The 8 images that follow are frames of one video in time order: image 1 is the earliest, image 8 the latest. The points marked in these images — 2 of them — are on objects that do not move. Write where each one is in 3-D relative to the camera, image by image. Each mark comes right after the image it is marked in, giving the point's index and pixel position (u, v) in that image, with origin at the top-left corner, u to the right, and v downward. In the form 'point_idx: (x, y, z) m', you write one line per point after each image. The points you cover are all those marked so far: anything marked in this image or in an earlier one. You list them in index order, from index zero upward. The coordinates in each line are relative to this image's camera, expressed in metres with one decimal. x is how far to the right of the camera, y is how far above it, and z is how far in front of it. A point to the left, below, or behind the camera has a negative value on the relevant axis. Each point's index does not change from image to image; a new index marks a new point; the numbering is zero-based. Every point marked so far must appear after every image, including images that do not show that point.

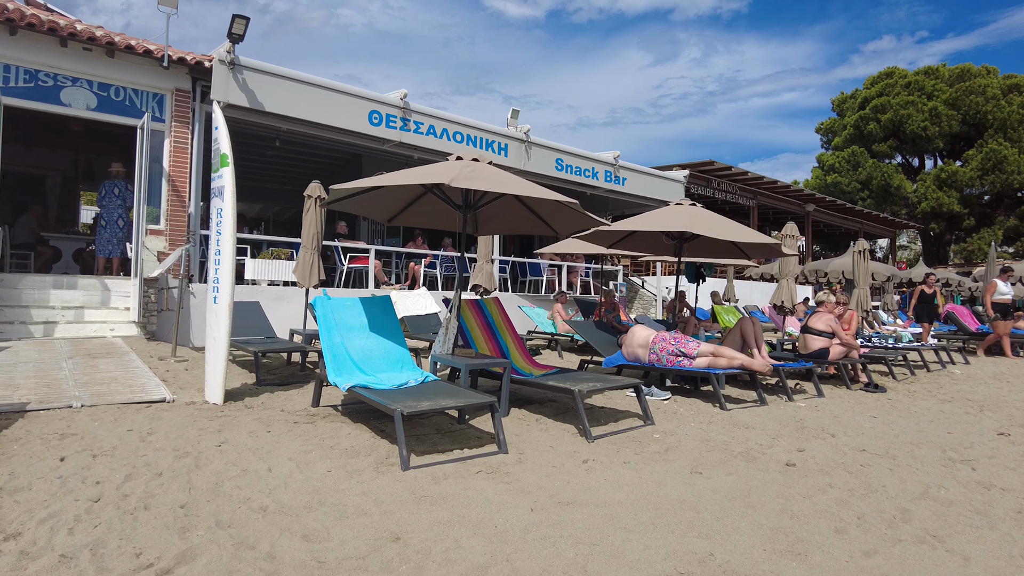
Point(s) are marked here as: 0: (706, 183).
0: (+5.5, +2.9, +18.7) m
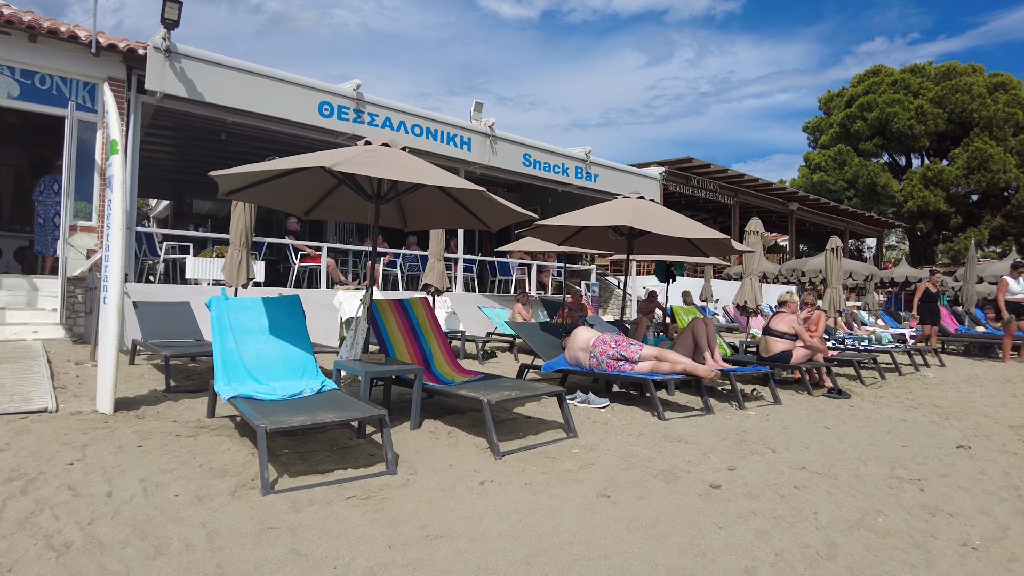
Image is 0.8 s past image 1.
0: (+4.8, +2.9, +18.3) m
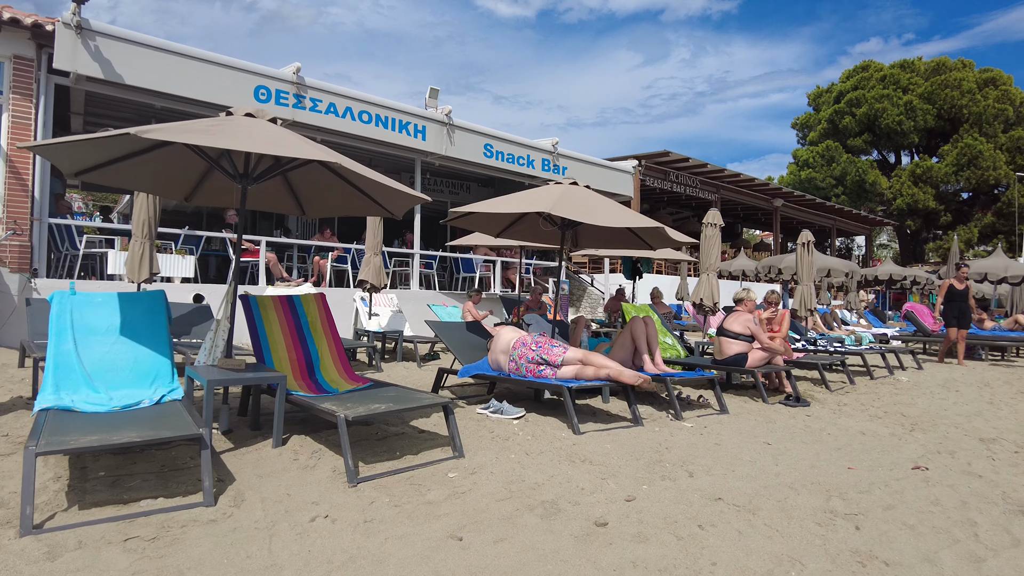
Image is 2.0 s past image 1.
0: (+4.0, +3.0, +17.7) m
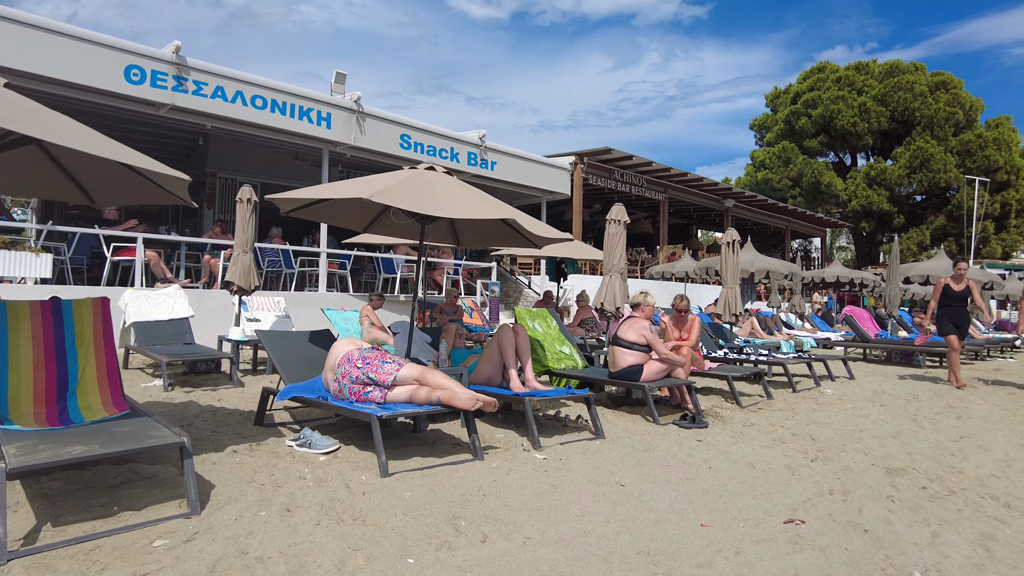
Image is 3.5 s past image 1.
0: (+2.5, +2.9, +17.0) m
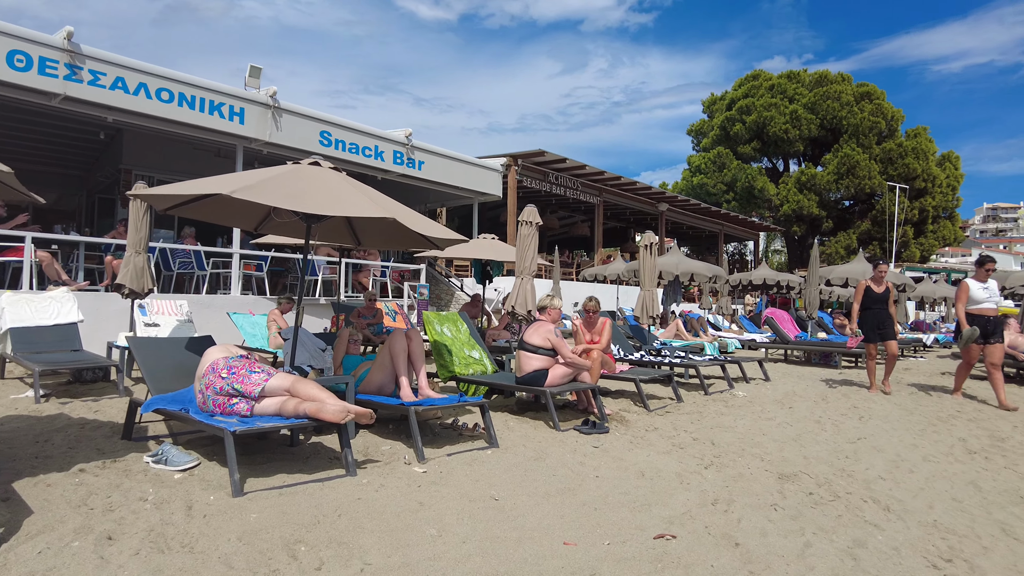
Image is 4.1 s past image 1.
0: (+0.8, +2.8, +16.9) m
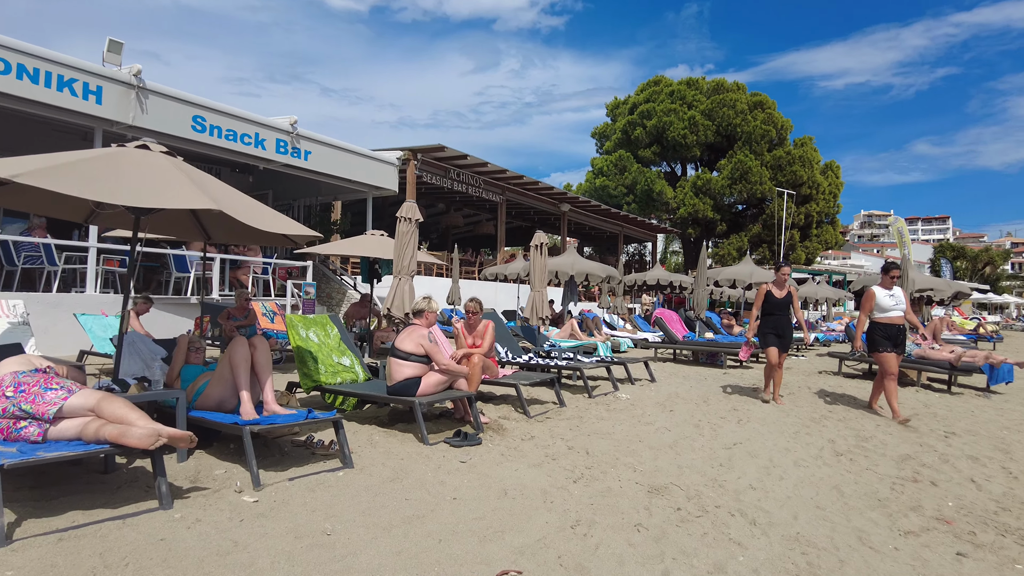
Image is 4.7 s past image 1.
0: (-1.7, +2.9, +16.5) m
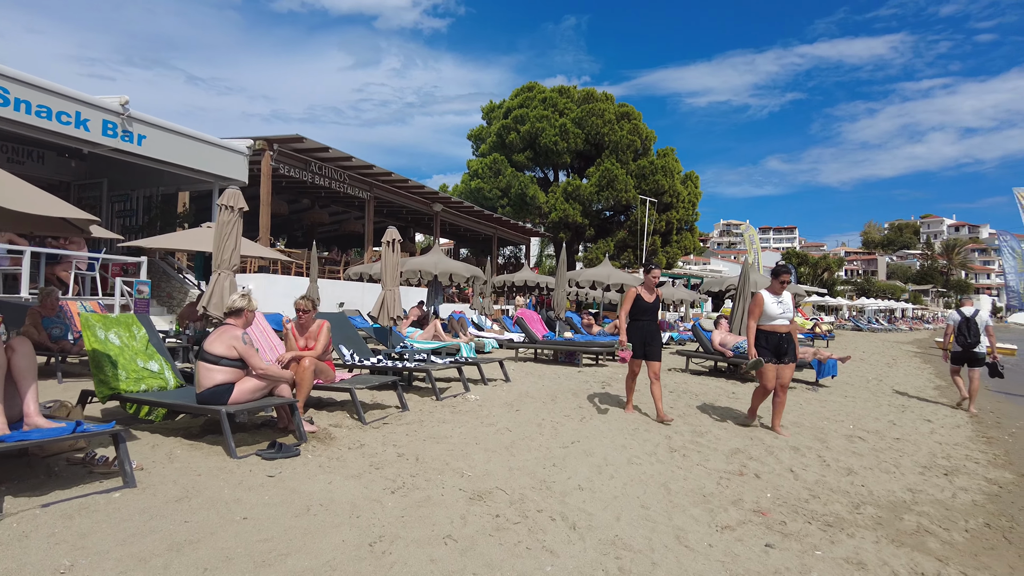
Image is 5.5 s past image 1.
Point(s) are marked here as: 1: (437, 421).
0: (-4.9, +2.9, +15.7) m
1: (-0.6, -1.1, +5.4) m
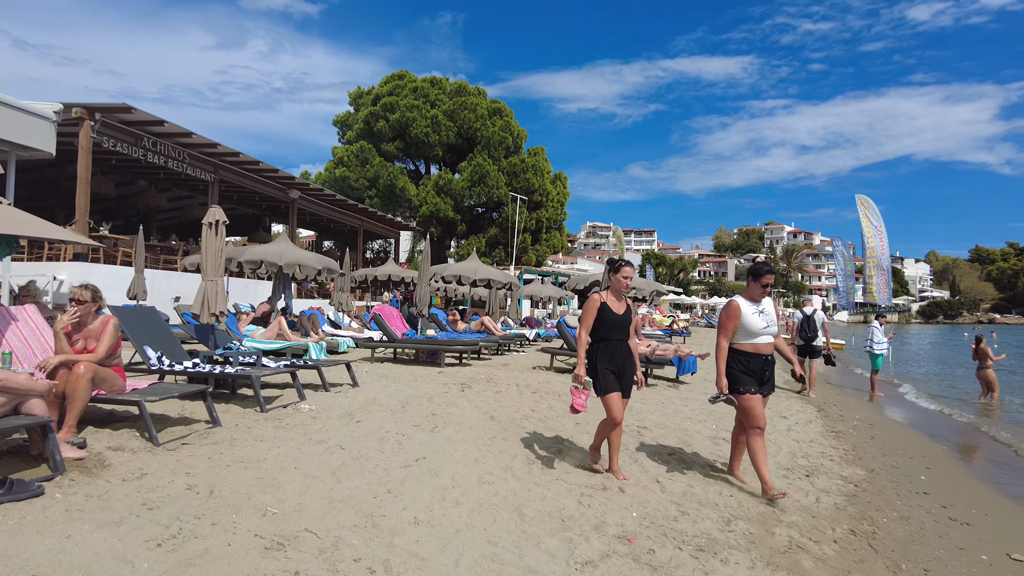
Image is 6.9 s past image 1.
0: (-7.8, +3.0, +13.8) m
1: (-1.7, -1.0, +4.5) m
